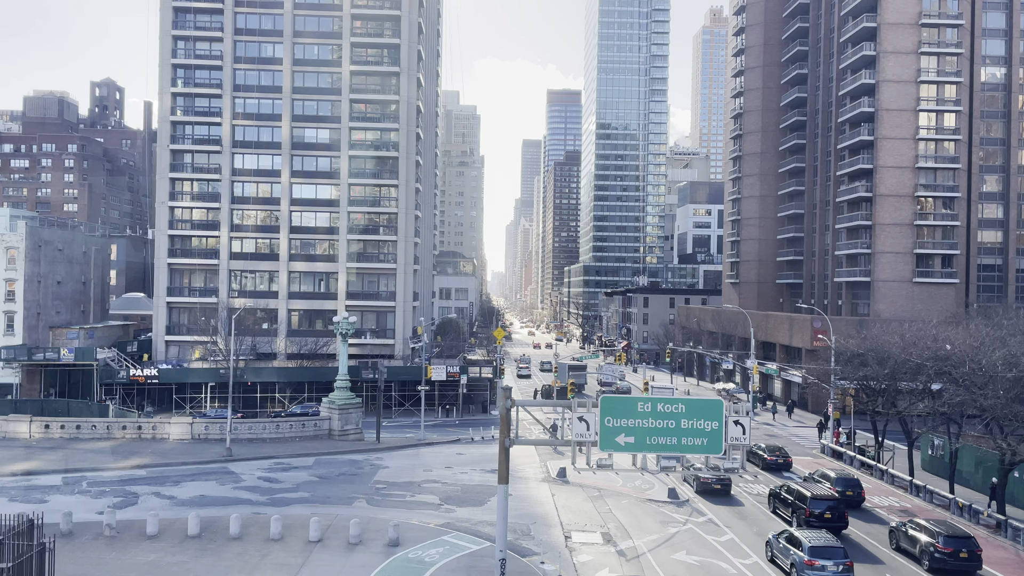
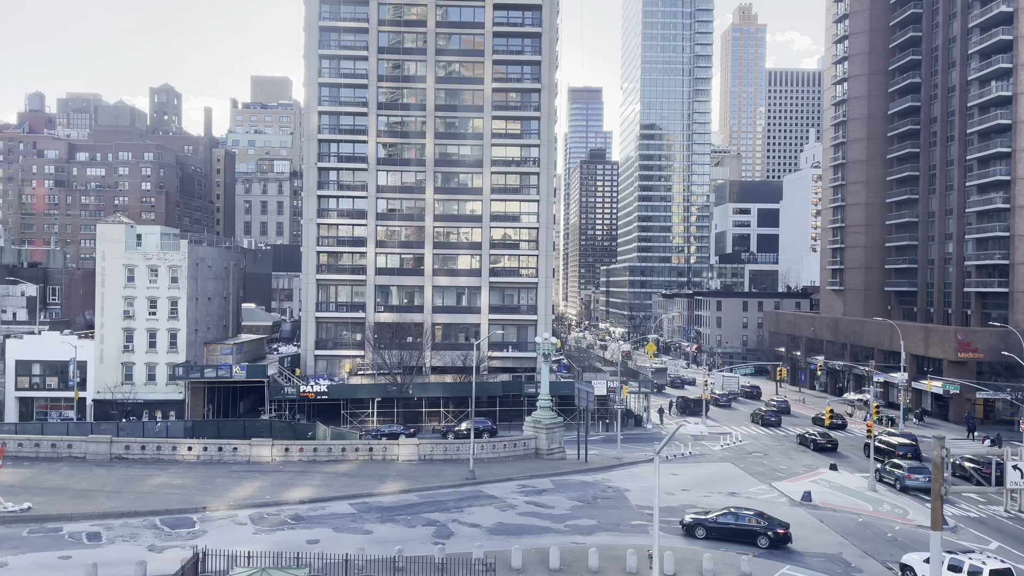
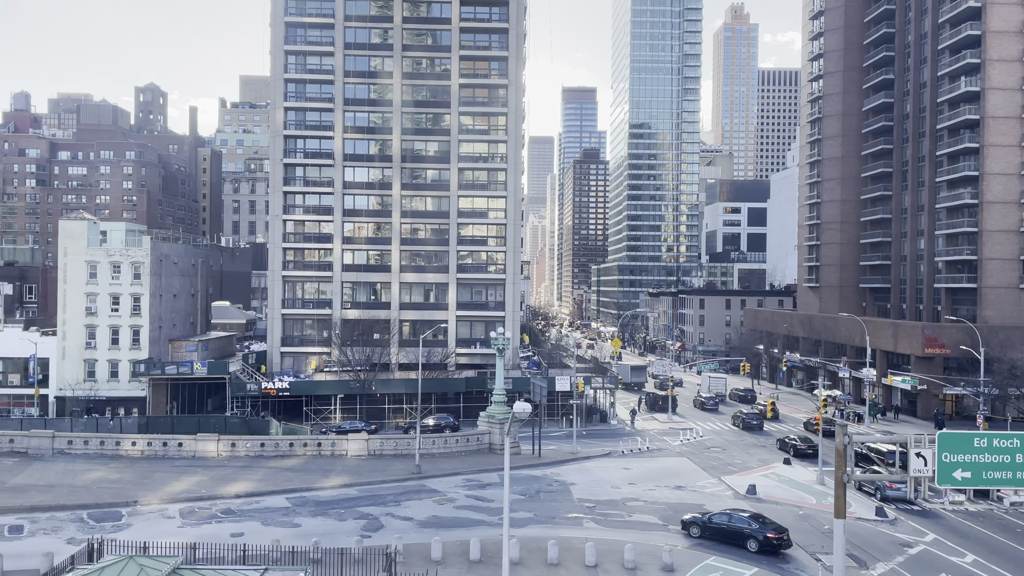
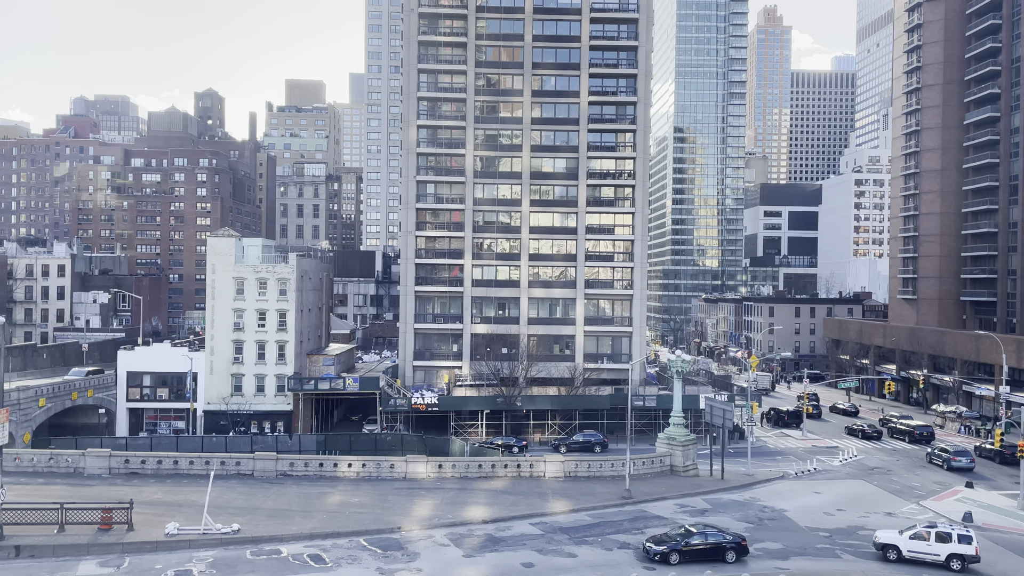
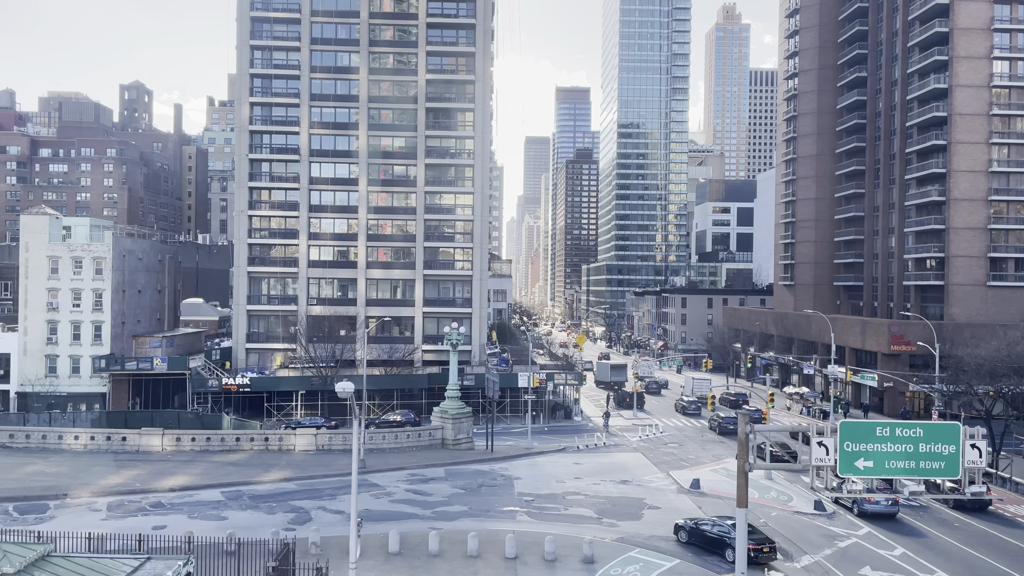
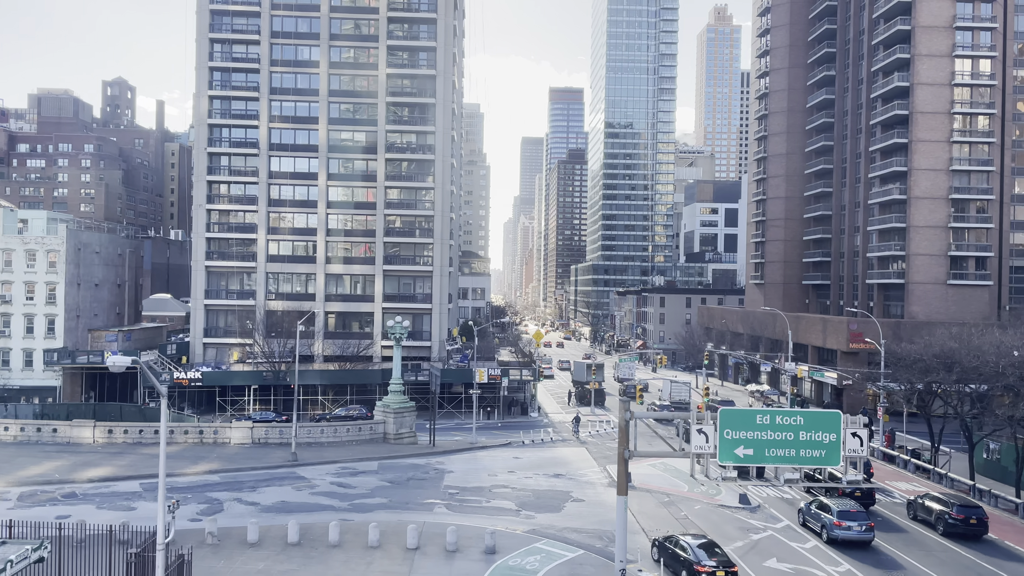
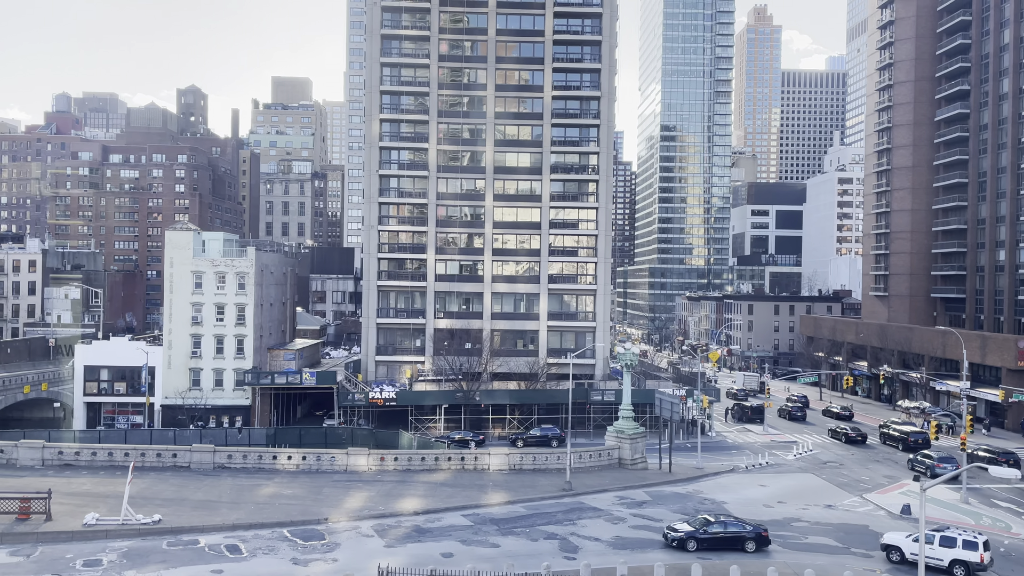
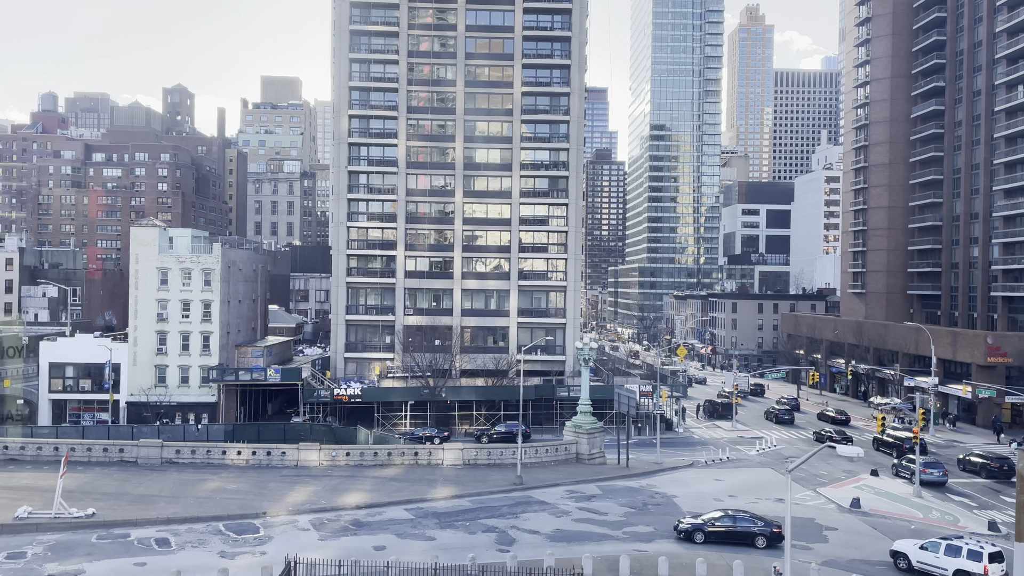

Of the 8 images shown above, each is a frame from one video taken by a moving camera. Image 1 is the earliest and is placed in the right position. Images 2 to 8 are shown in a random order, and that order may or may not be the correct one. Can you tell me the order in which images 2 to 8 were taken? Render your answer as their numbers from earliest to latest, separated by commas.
6, 5, 3, 2, 8, 7, 4
